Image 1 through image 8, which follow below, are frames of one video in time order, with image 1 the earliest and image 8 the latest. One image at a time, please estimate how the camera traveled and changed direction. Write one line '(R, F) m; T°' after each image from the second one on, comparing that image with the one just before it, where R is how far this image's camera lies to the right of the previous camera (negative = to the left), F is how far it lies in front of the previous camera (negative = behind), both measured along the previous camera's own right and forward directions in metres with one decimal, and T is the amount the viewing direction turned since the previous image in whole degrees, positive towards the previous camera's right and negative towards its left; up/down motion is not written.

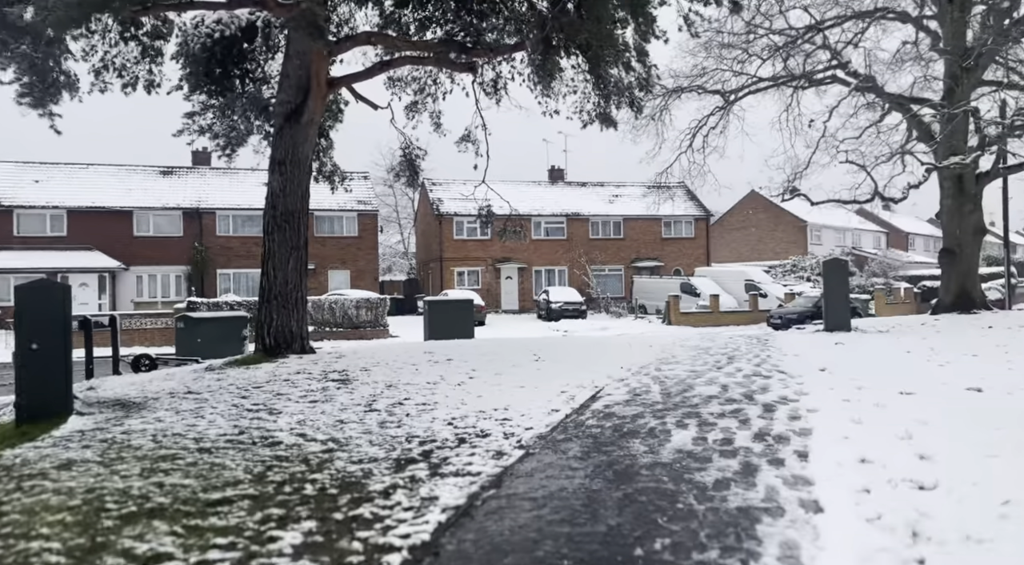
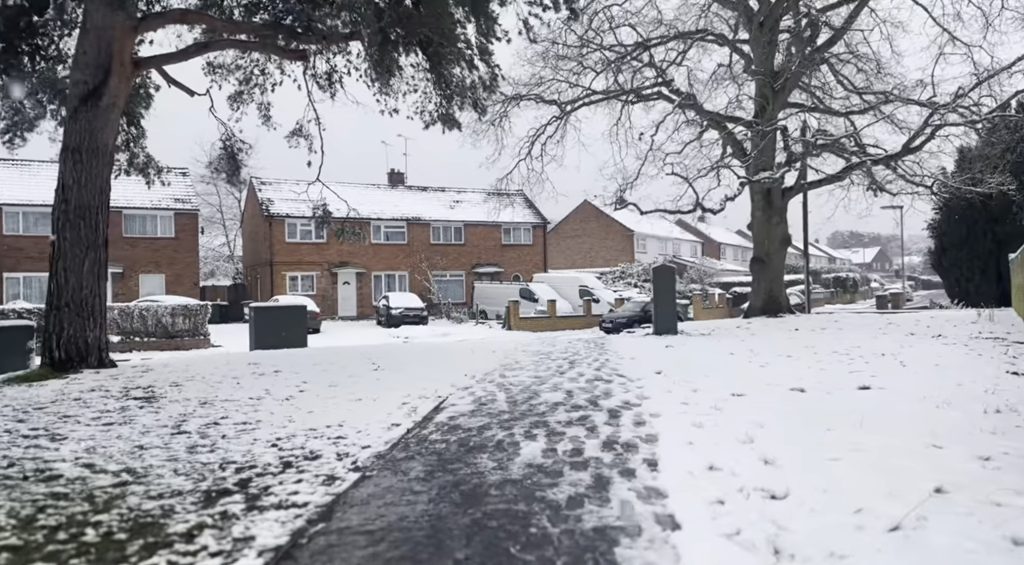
(0.0, +0.4) m; +15°
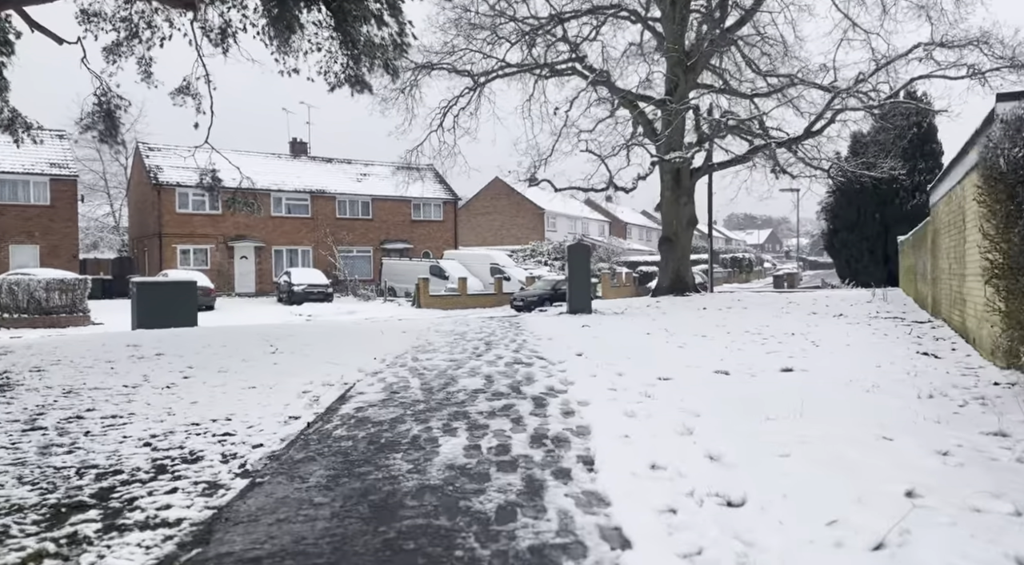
(-0.1, +0.5) m; +8°
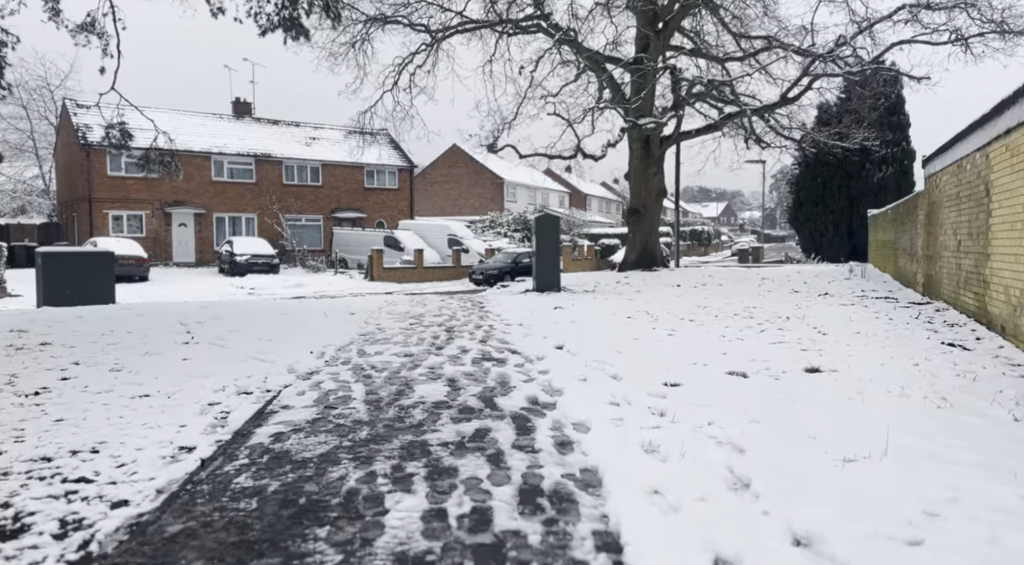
(-0.1, +1.3) m; +4°
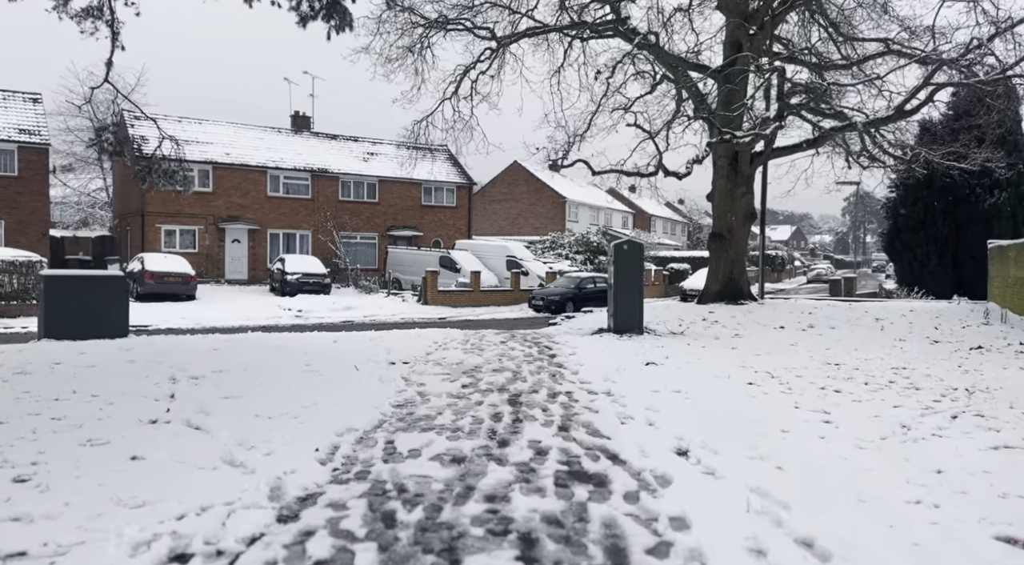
(-0.3, +2.0) m; -5°
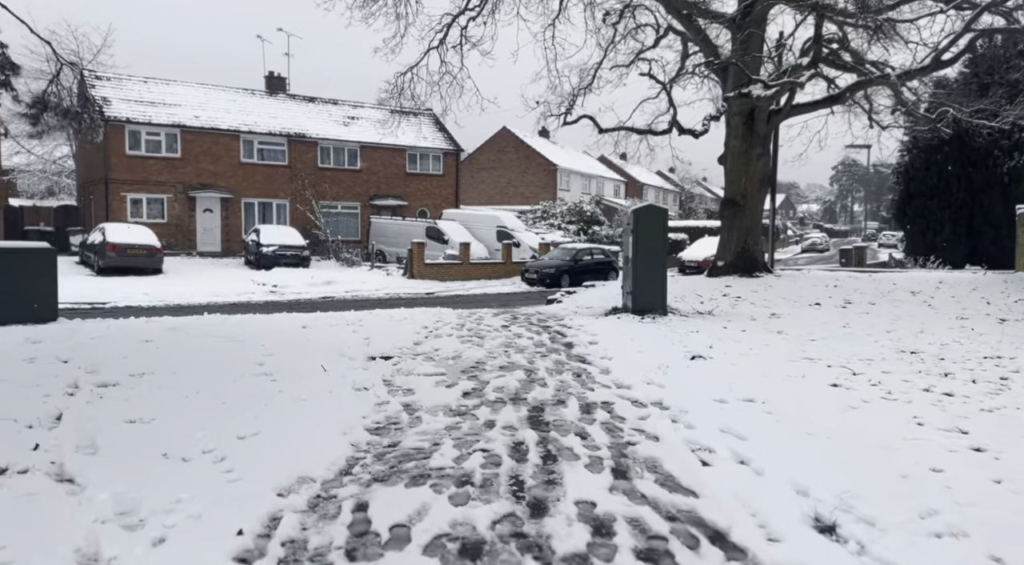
(-0.2, +1.7) m; +1°
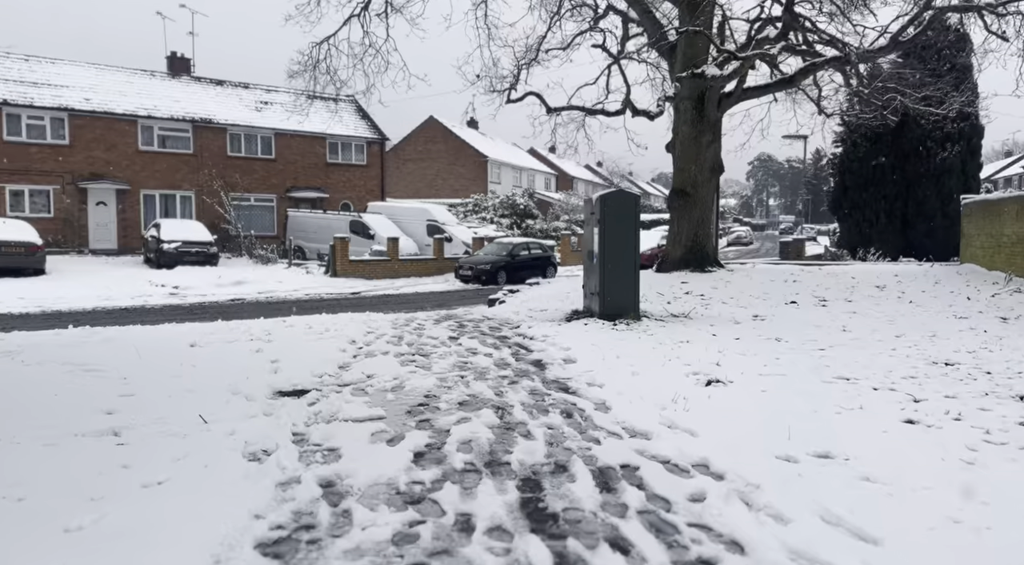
(-0.3, +1.6) m; +7°
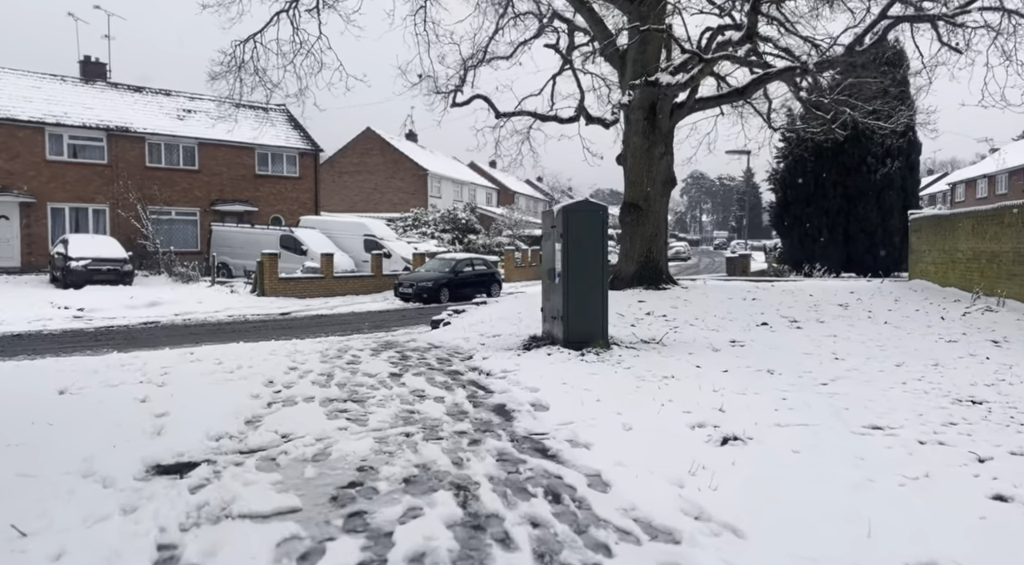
(-0.1, +1.1) m; +6°
